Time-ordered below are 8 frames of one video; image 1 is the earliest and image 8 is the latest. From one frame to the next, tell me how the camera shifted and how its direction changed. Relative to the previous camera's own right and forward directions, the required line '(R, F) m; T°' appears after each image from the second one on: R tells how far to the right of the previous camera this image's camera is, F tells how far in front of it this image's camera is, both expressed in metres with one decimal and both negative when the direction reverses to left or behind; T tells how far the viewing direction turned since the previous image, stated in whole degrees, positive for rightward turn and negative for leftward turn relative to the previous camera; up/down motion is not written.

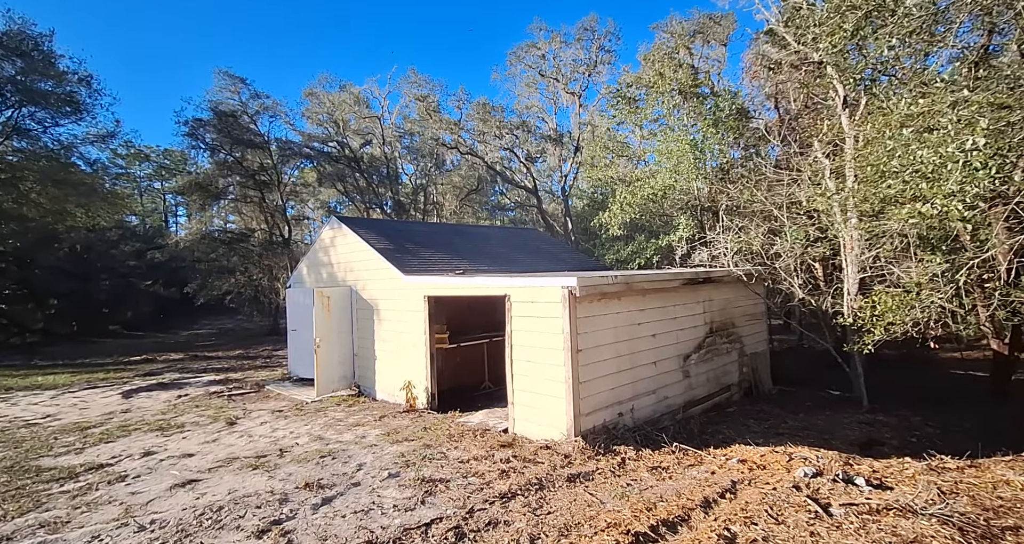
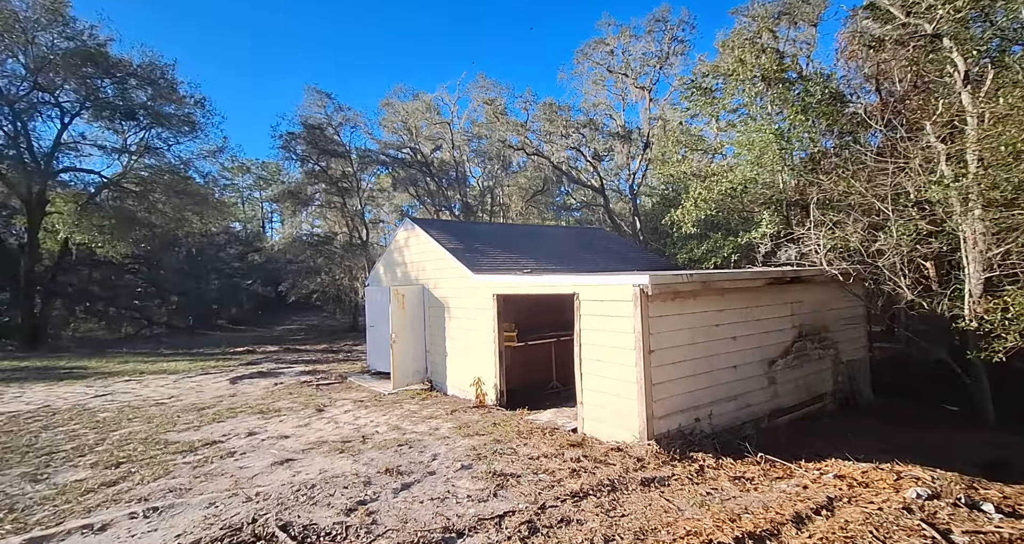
(0.0, 0.0) m; -7°
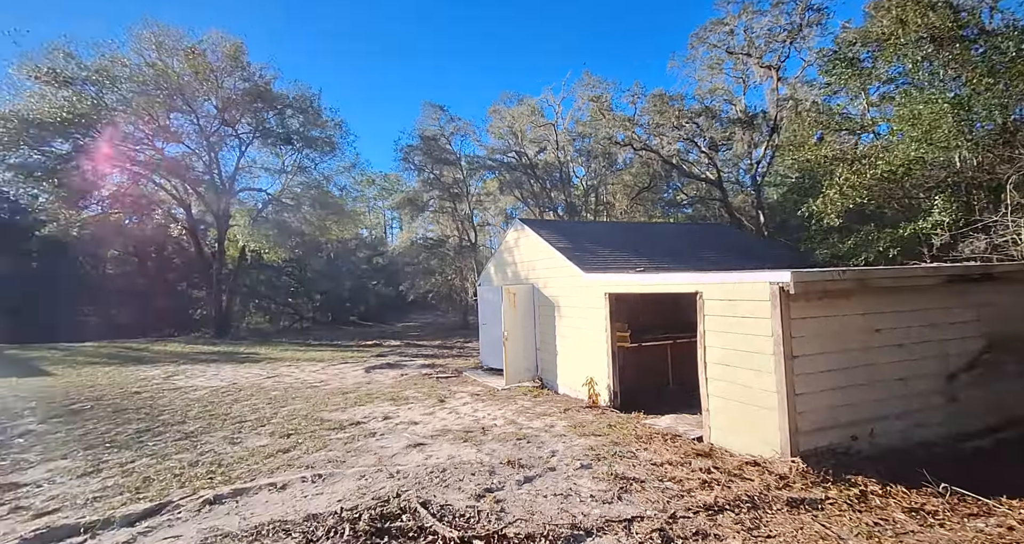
(-0.1, +0.1) m; -11°
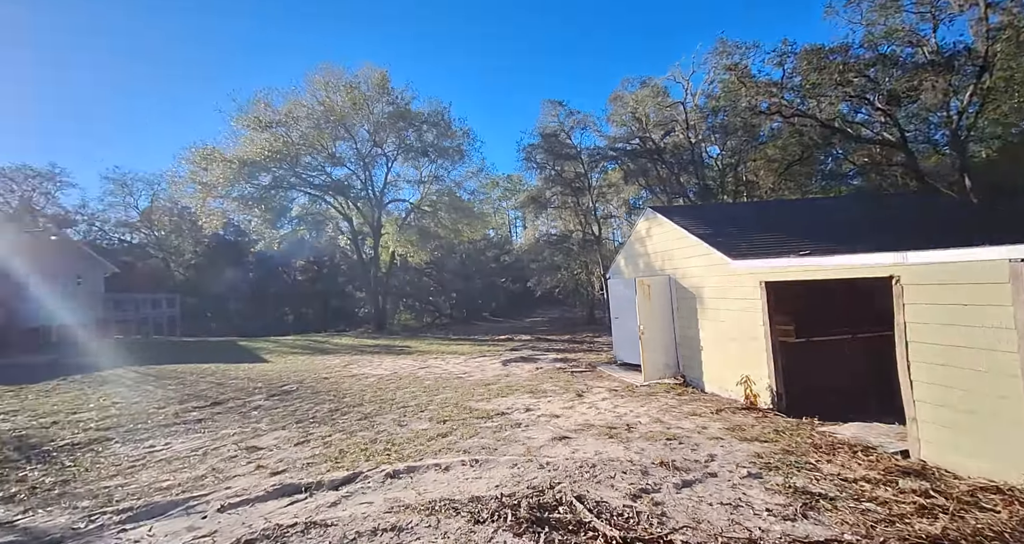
(-0.1, +0.1) m; -14°
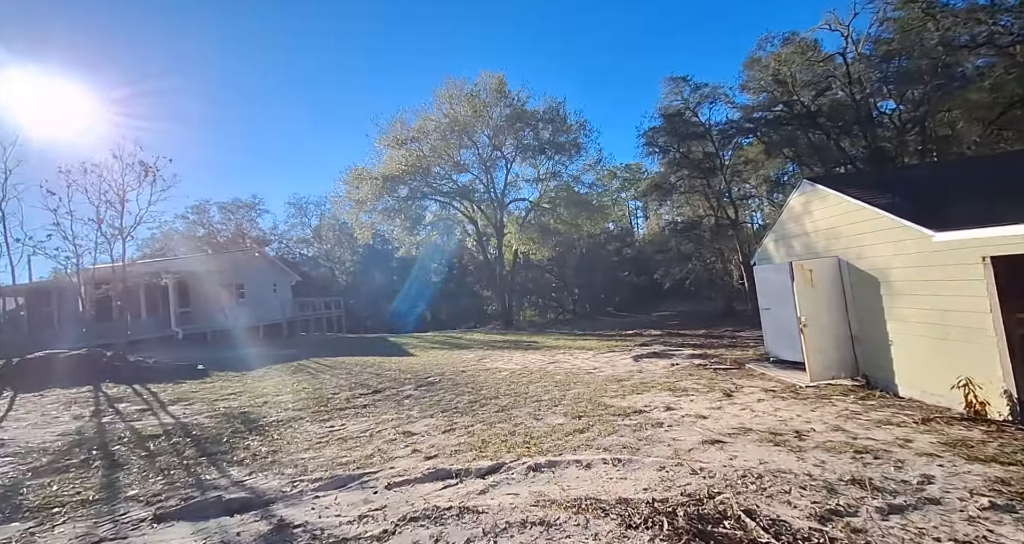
(-0.1, +0.3) m; -13°
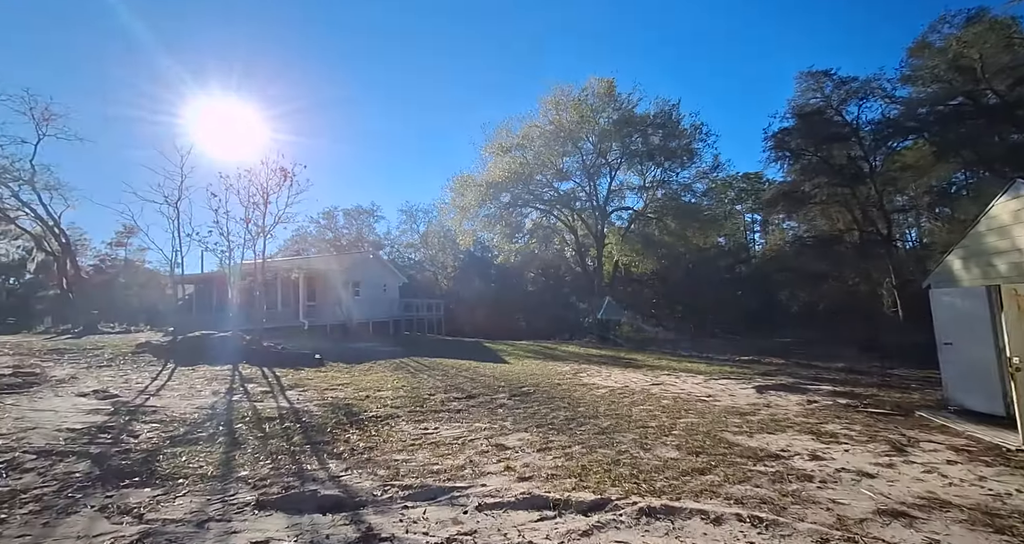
(-0.1, +0.5) m; -11°
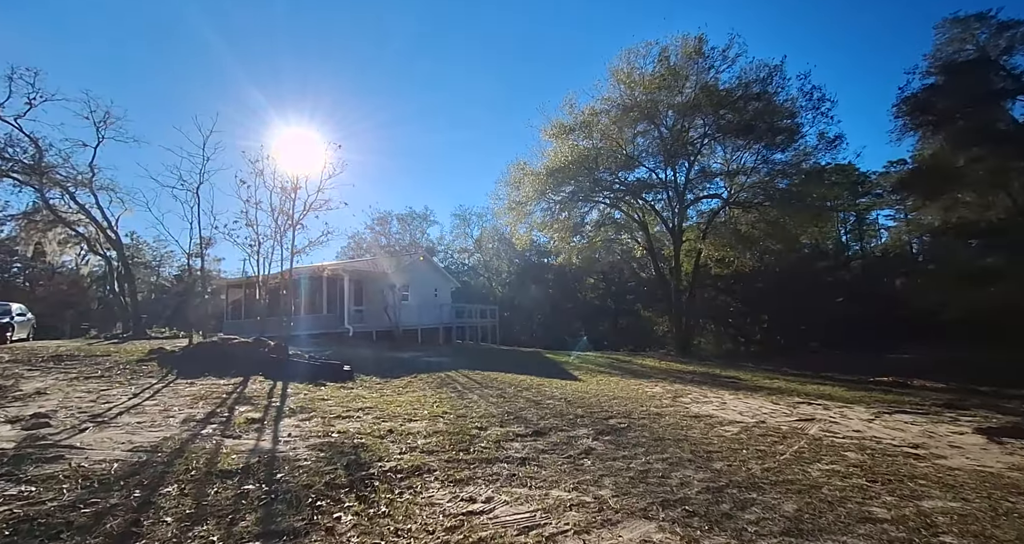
(-0.3, +2.5) m; -6°
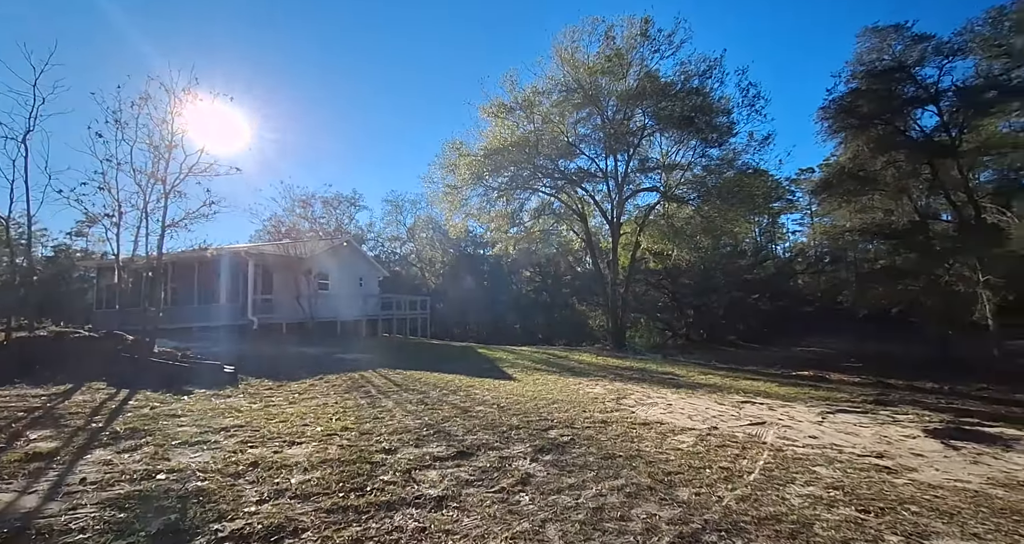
(+0.1, +1.1) m; +8°
